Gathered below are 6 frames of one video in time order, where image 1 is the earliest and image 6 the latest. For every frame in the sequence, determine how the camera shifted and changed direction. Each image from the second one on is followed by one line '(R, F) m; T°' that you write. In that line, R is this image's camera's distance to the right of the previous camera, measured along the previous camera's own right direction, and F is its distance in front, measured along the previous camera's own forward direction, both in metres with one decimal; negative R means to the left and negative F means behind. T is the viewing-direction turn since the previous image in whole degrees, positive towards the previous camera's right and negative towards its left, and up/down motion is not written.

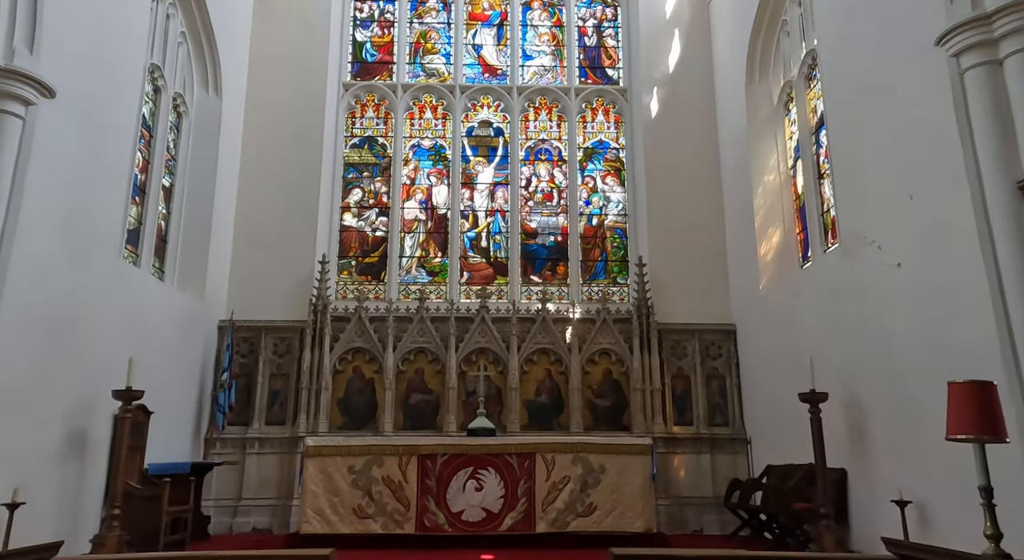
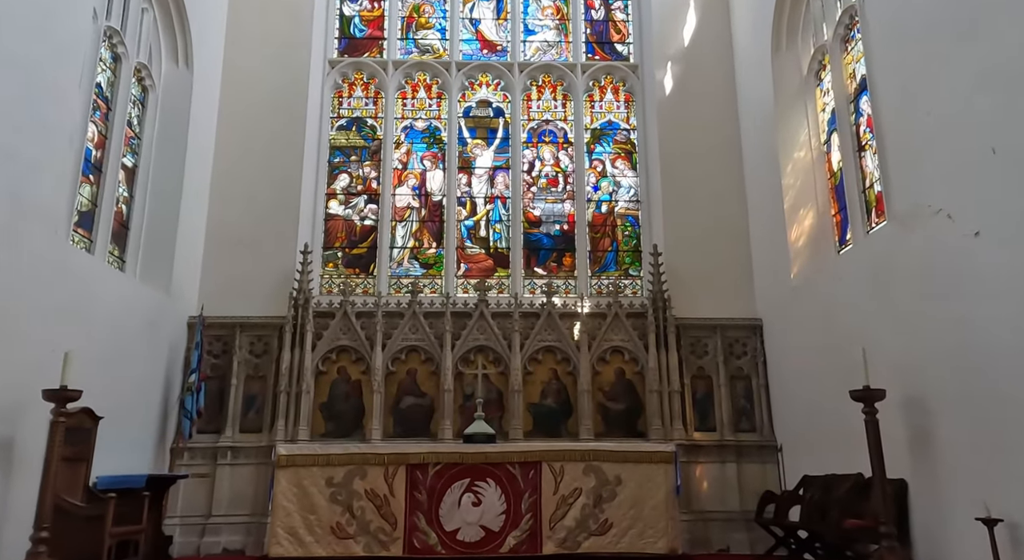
(0.0, +1.1) m; 0°
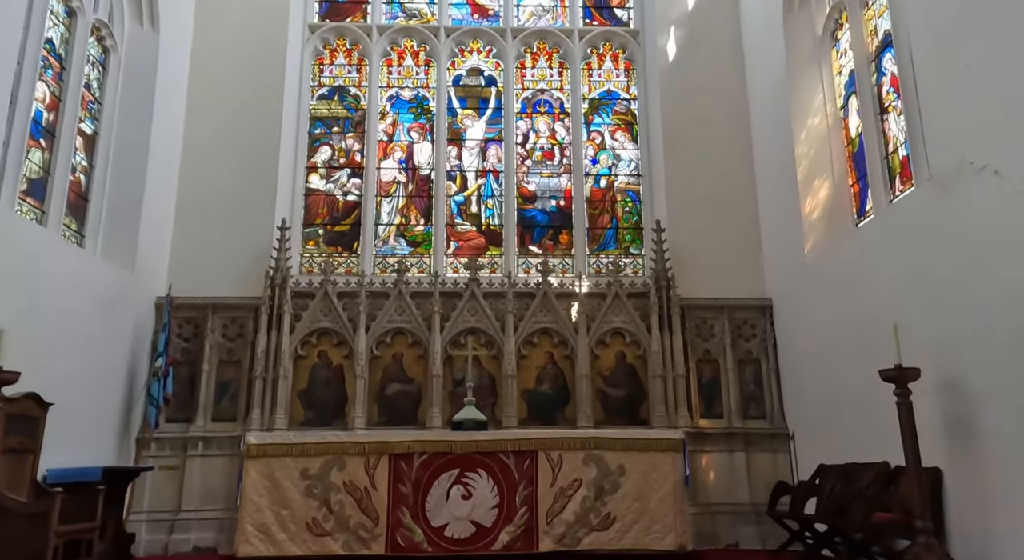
(0.0, +0.7) m; 0°
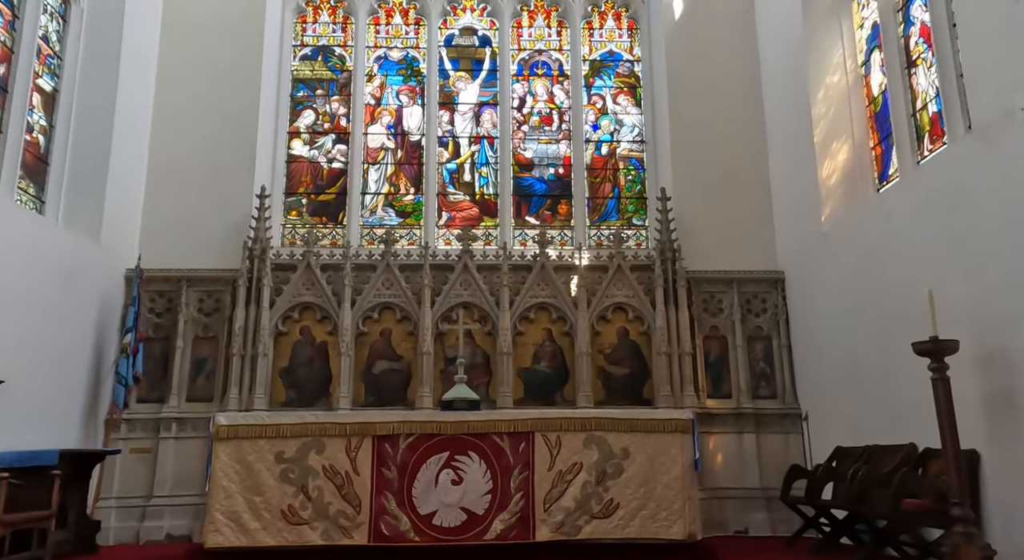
(0.0, +0.6) m; 0°
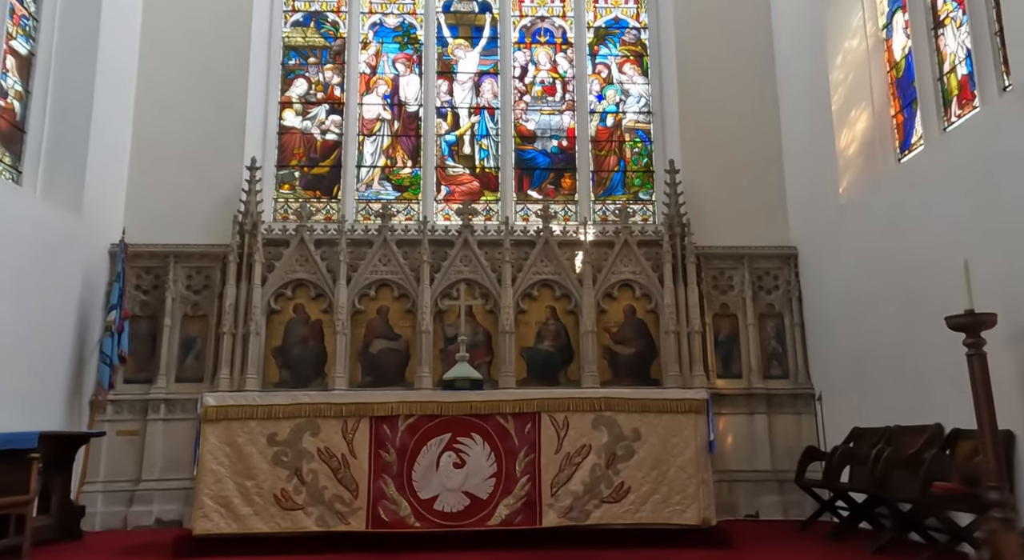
(-0.1, +0.3) m; 0°
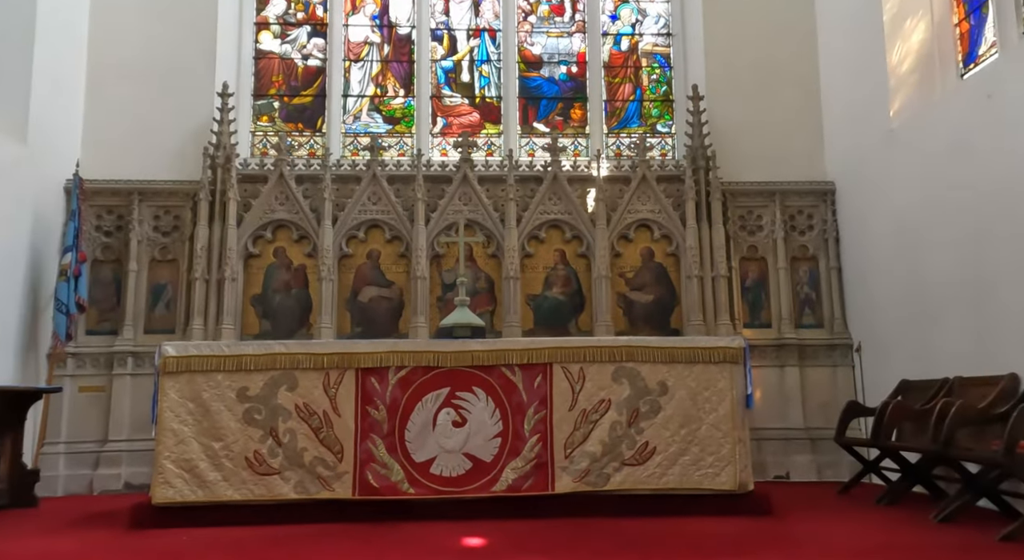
(0.0, +0.8) m; 0°
